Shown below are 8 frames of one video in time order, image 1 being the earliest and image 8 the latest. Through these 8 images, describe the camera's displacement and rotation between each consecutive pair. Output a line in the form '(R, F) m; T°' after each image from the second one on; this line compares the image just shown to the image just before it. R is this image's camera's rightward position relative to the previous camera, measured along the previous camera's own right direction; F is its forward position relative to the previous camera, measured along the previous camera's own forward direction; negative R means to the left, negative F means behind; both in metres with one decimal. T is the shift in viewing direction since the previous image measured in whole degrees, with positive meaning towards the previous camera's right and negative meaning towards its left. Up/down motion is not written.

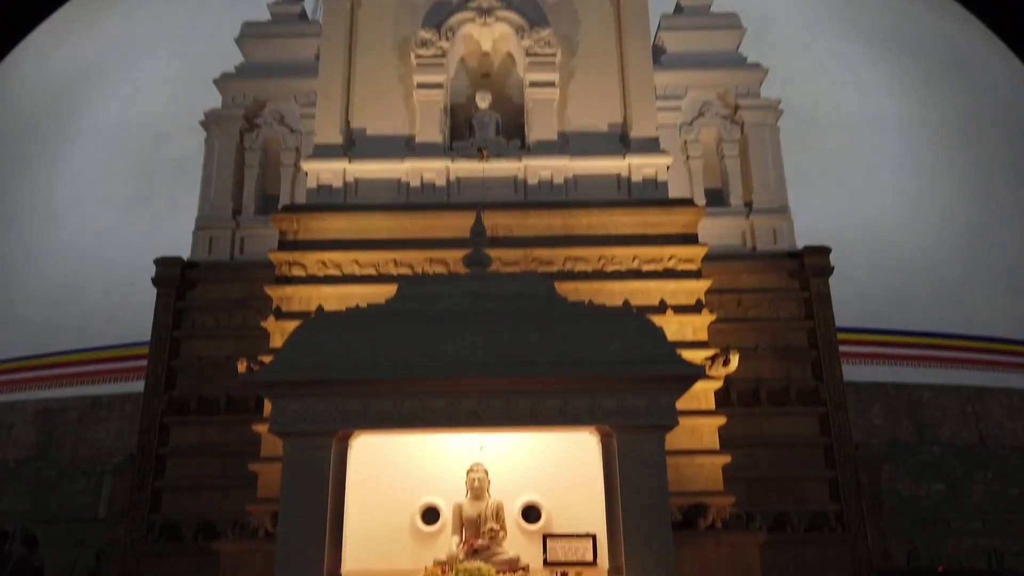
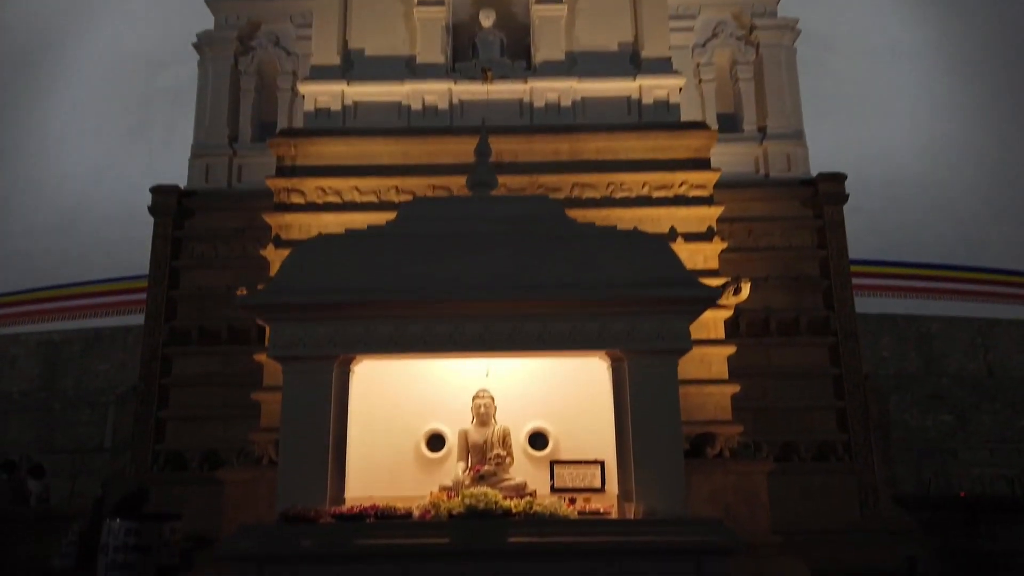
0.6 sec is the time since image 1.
(0.0, +0.3) m; 0°
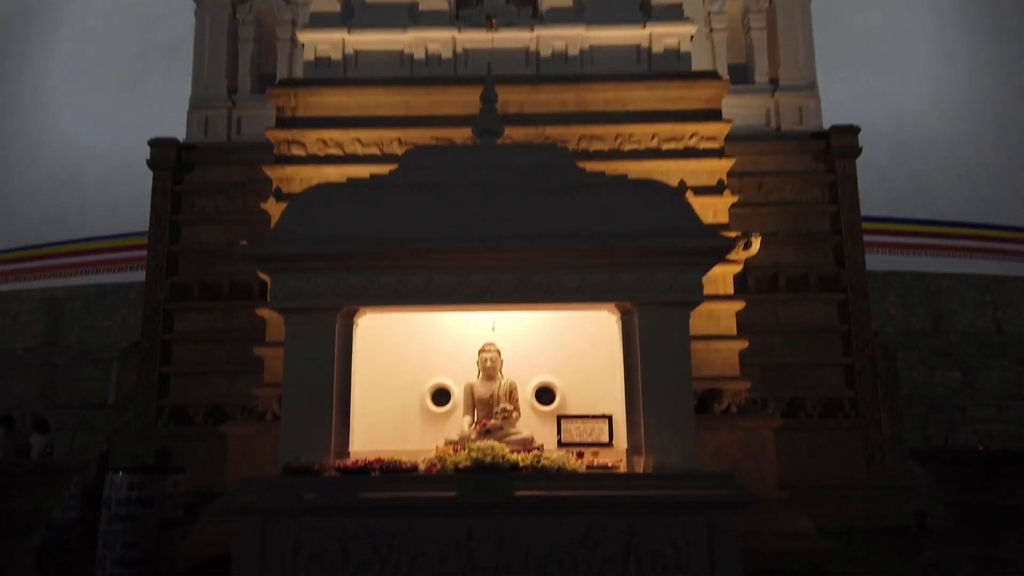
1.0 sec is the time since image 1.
(0.0, +0.2) m; 0°
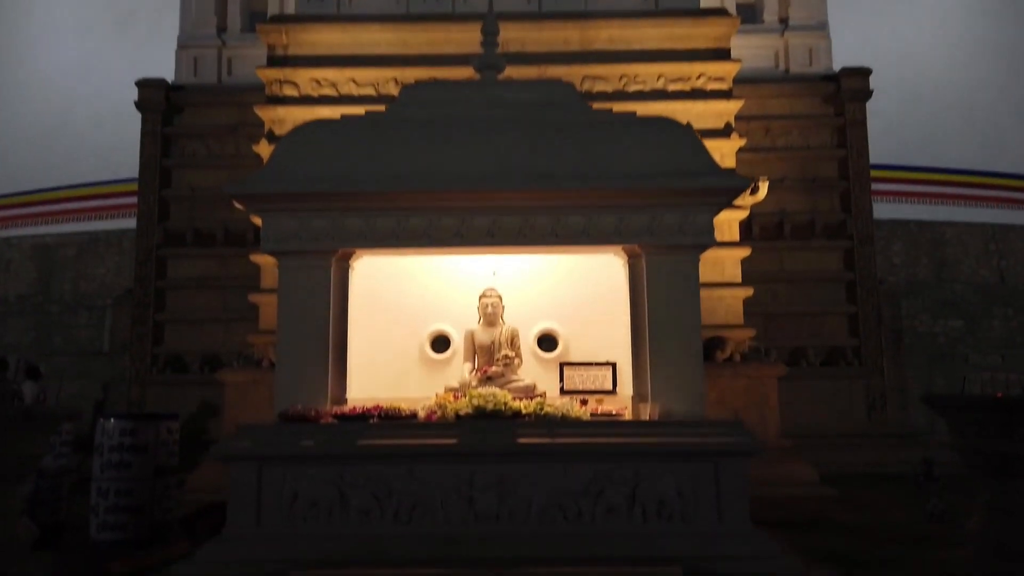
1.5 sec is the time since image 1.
(0.0, +0.2) m; 0°
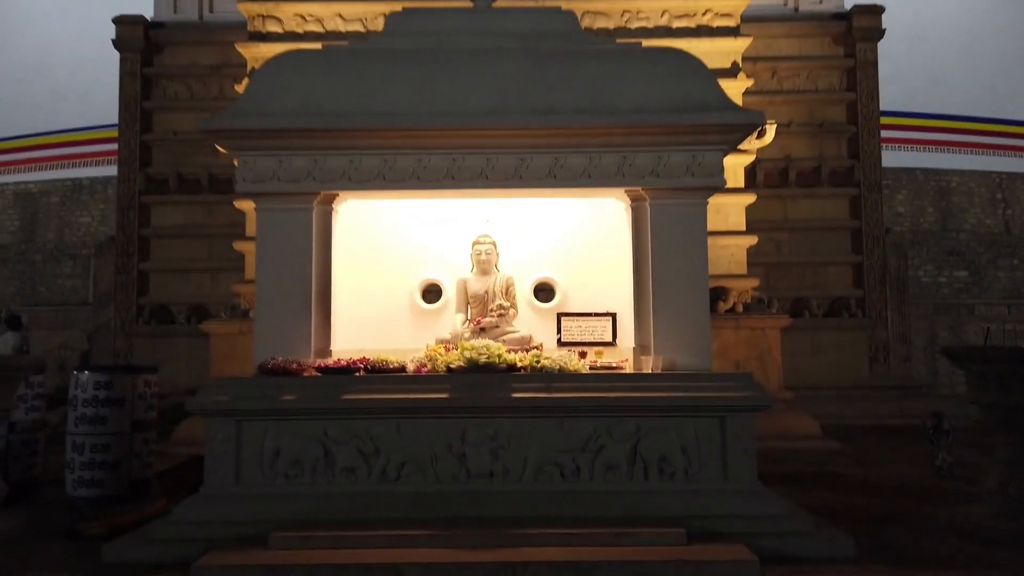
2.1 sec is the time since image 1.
(0.0, +0.3) m; 0°
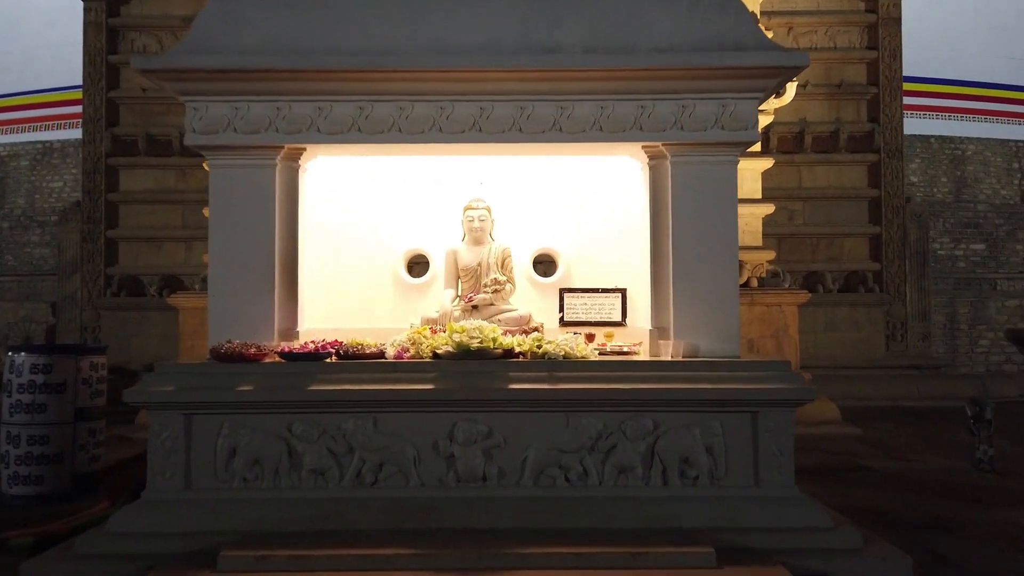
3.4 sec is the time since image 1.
(0.0, +0.7) m; 0°
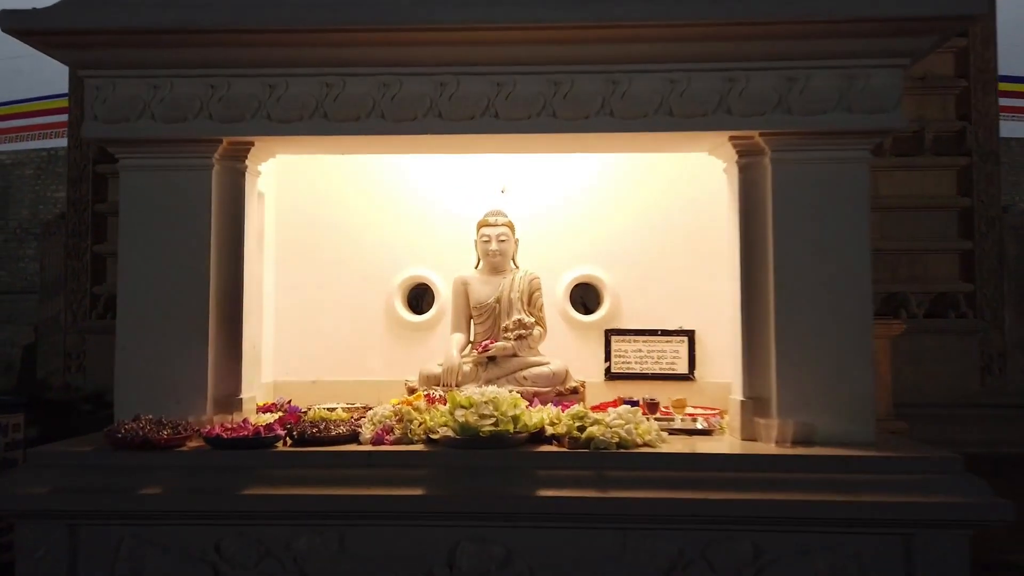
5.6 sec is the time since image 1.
(0.0, +1.2) m; -2°
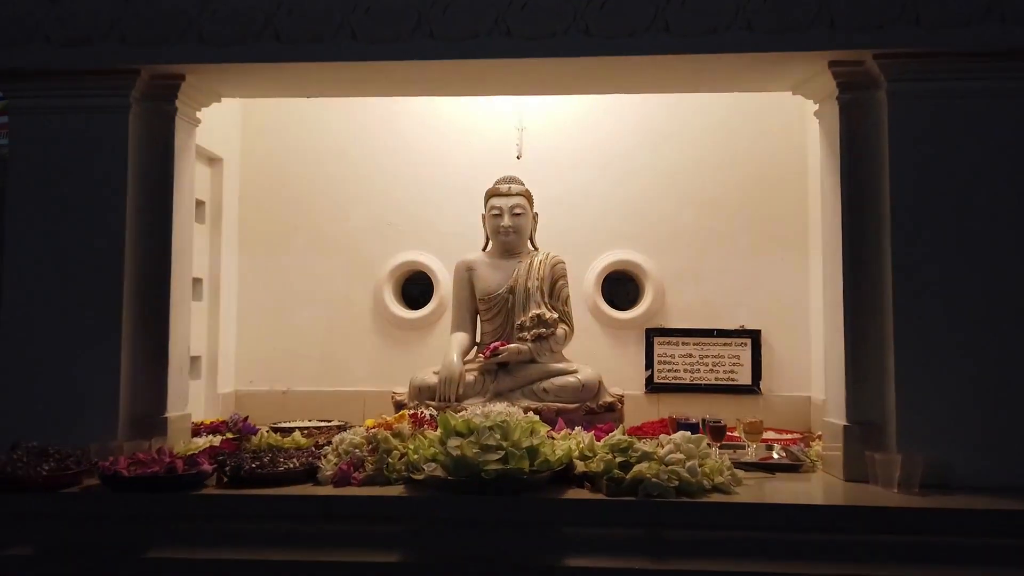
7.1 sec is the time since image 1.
(0.0, +0.8) m; -1°
